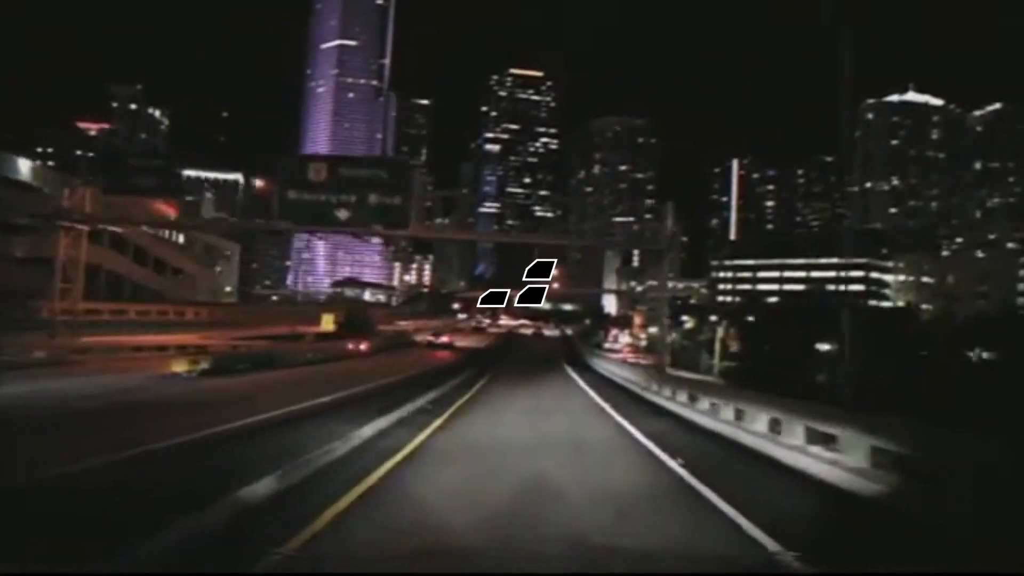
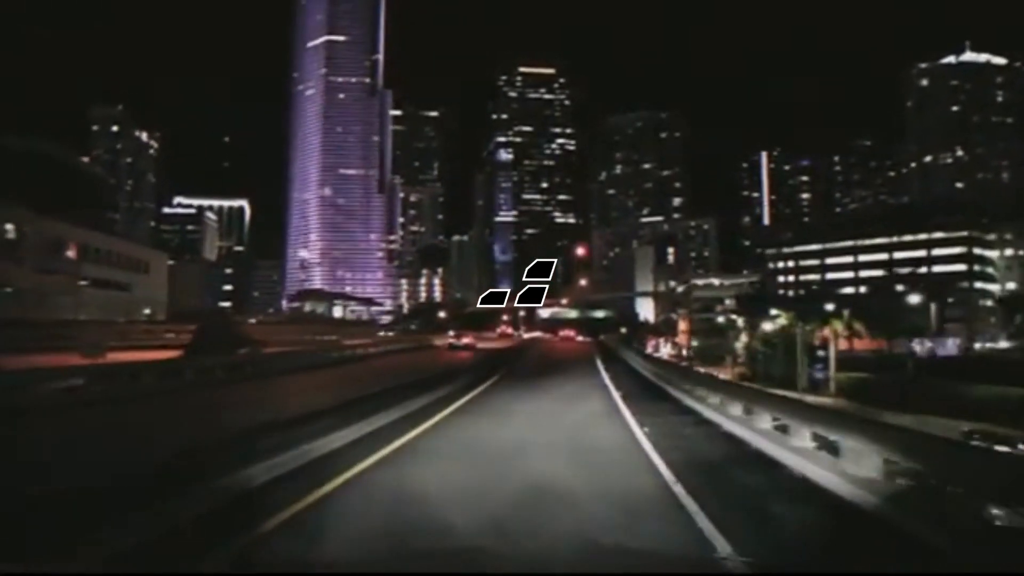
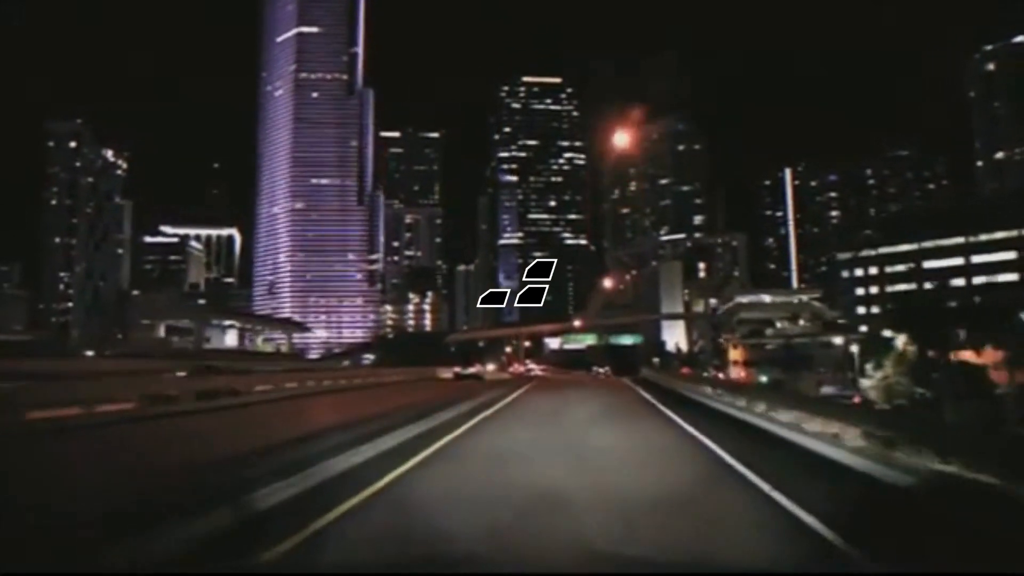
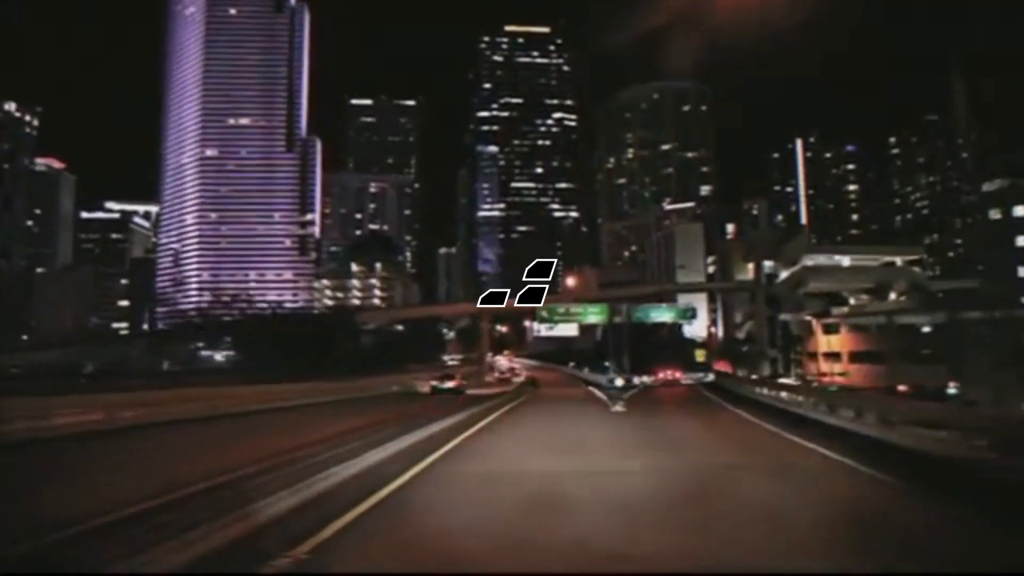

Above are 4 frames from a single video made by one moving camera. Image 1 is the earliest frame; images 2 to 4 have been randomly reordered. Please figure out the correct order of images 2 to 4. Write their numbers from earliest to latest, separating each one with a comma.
2, 3, 4
